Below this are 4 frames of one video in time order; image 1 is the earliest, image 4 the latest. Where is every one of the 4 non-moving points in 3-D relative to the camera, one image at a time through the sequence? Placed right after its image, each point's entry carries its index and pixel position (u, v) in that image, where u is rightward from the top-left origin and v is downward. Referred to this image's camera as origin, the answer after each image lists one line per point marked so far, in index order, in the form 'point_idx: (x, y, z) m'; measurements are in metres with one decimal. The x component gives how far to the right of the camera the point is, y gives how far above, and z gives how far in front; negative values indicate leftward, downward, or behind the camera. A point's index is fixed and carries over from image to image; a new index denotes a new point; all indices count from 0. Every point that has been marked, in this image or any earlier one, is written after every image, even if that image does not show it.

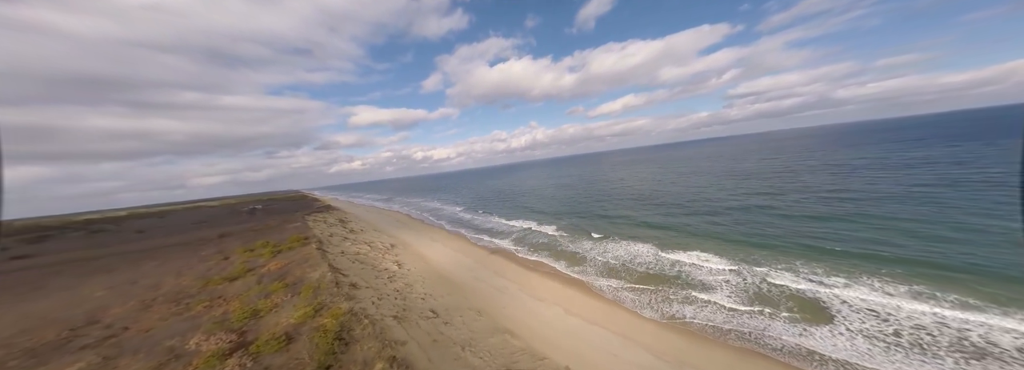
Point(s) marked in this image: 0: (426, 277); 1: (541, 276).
0: (-6.3, -6.6, +18.0) m
1: (+1.7, -6.6, +18.4) m
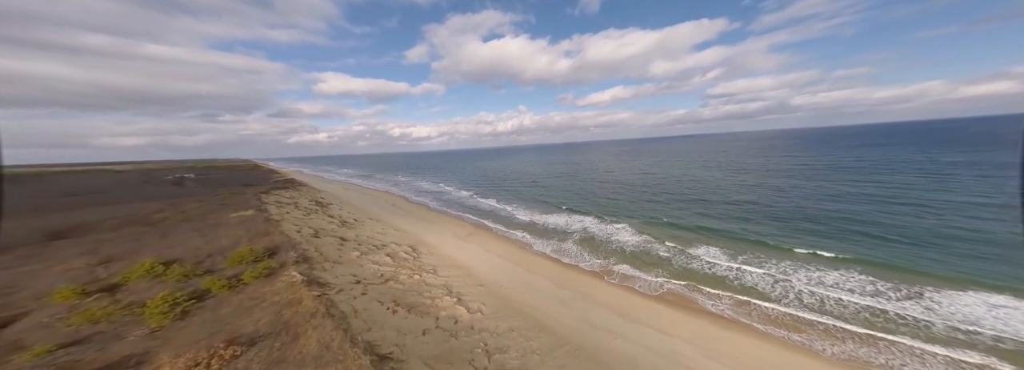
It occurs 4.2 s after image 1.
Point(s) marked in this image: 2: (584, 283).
0: (+0.5, -5.7, +9.9) m
1: (+8.4, -6.1, +11.2) m
2: (+4.3, -5.9, +15.4) m
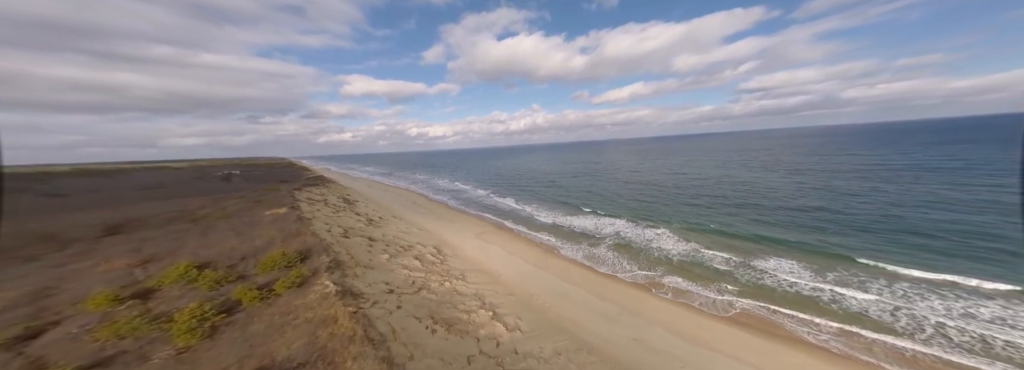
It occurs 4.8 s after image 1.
0: (+2.3, -5.8, +8.6) m
1: (+10.3, -6.3, +9.3) m
2: (+6.5, -6.1, +13.8) m
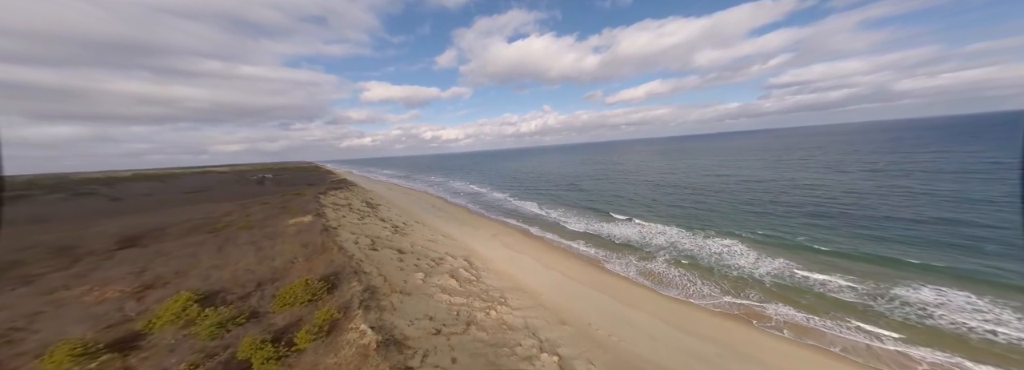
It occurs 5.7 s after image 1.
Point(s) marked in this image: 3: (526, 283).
0: (+4.8, -6.0, +5.9) m
1: (+12.8, -6.5, +6.1) m
2: (+9.3, -6.3, +10.8) m
3: (+1.0, -6.3, +16.6) m
